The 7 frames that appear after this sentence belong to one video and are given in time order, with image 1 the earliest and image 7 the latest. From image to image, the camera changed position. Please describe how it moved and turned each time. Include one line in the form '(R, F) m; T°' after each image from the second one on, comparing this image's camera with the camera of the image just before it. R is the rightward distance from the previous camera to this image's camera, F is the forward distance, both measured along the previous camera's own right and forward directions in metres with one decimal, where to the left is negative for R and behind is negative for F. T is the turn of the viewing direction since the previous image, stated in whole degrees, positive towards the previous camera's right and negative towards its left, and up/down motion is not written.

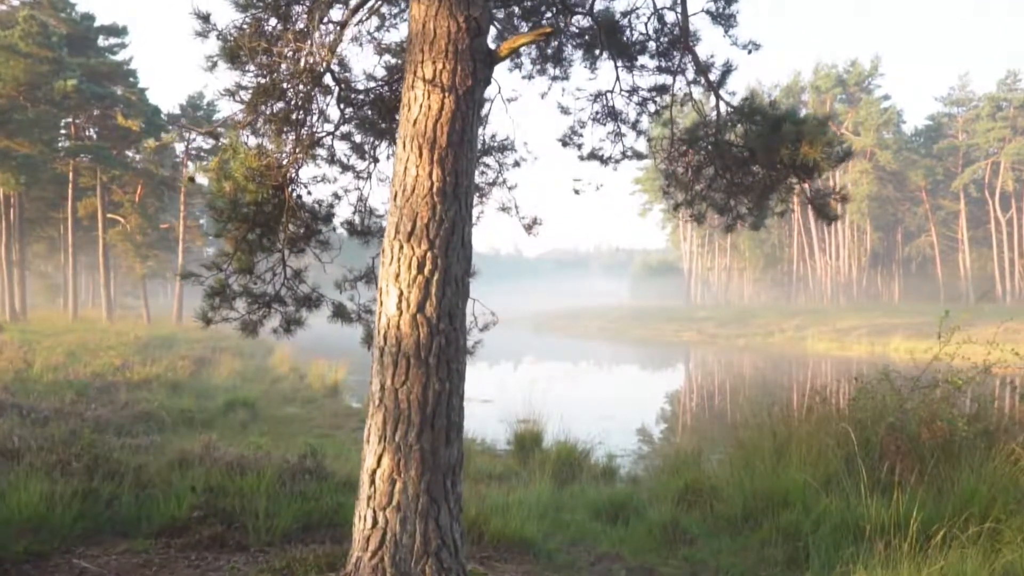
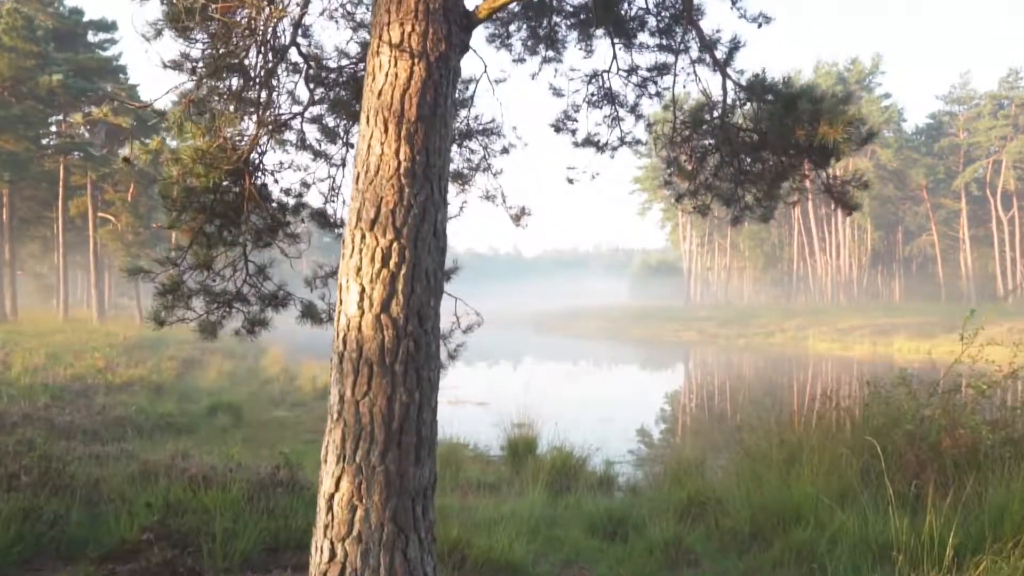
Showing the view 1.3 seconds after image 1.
(+0.1, +0.5) m; 0°
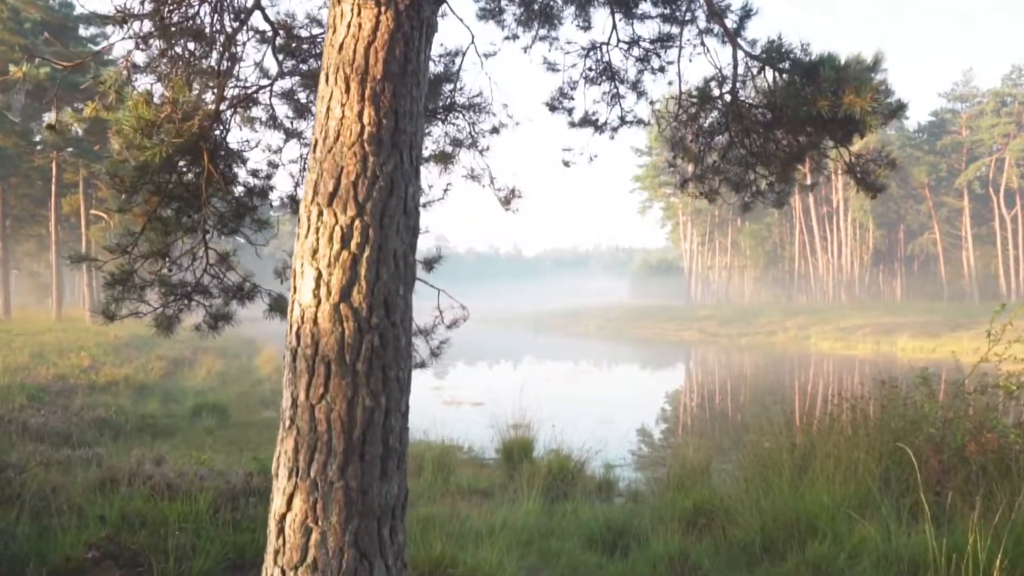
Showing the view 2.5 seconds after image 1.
(+0.1, +0.4) m; 0°
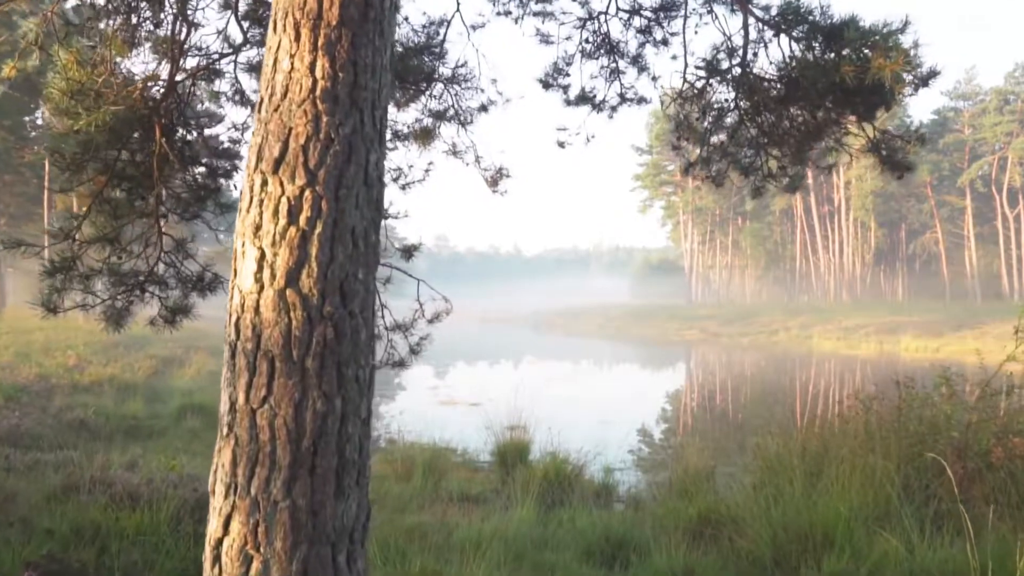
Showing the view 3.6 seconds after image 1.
(+0.1, +0.4) m; 0°
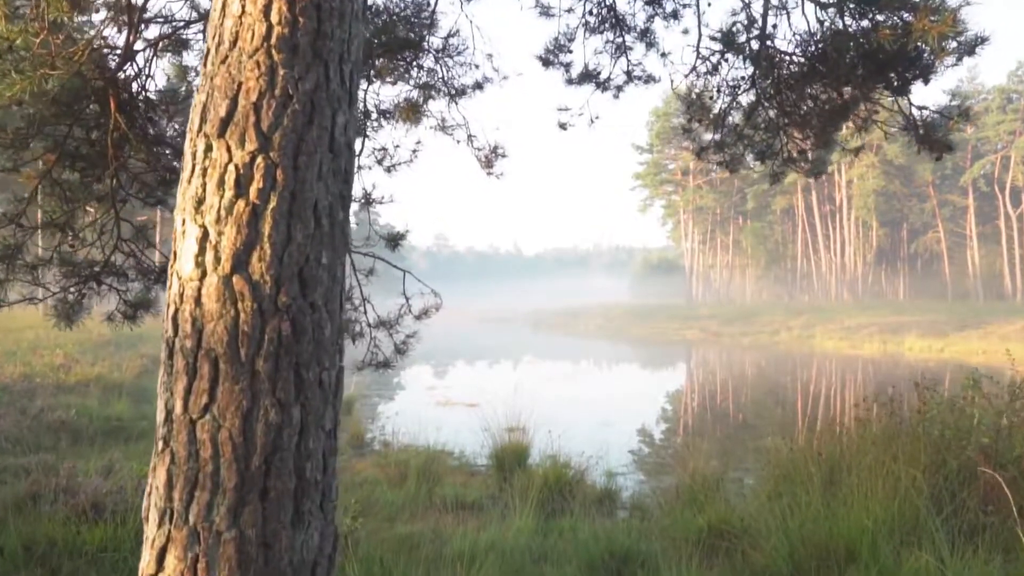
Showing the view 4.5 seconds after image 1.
(0.0, +0.4) m; 0°
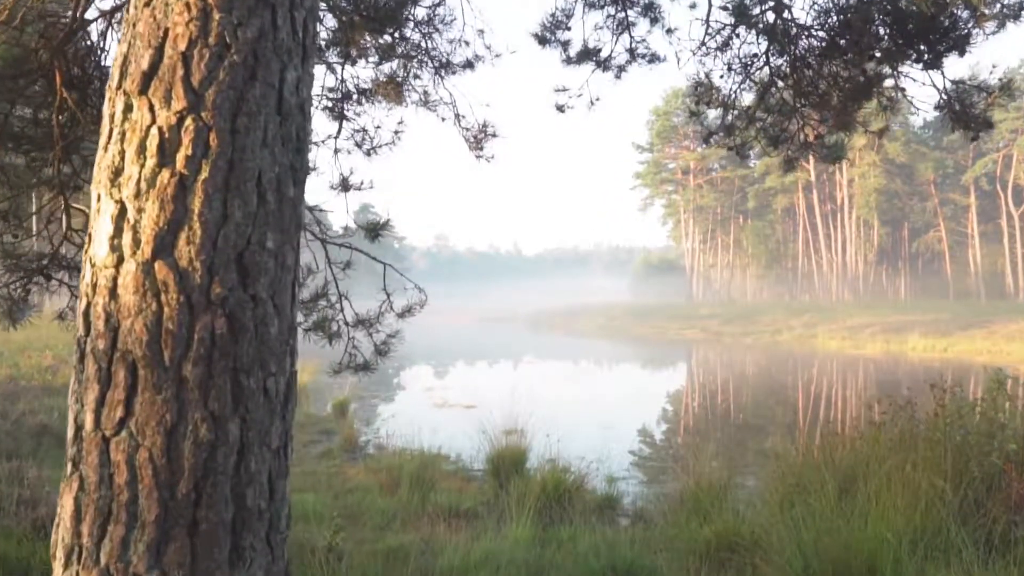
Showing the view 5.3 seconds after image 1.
(0.0, +0.3) m; 0°
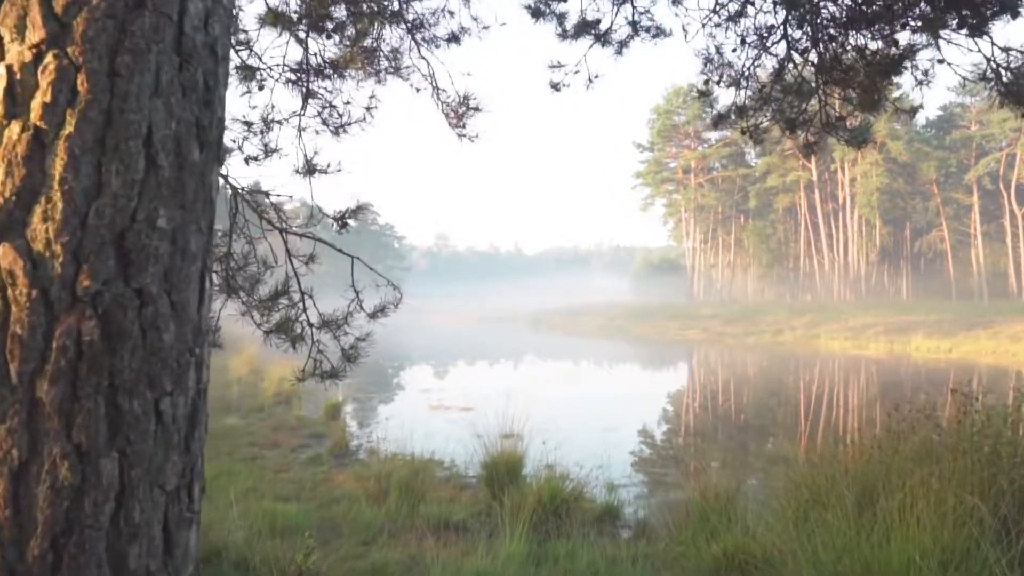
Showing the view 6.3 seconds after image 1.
(0.0, +0.4) m; 0°
